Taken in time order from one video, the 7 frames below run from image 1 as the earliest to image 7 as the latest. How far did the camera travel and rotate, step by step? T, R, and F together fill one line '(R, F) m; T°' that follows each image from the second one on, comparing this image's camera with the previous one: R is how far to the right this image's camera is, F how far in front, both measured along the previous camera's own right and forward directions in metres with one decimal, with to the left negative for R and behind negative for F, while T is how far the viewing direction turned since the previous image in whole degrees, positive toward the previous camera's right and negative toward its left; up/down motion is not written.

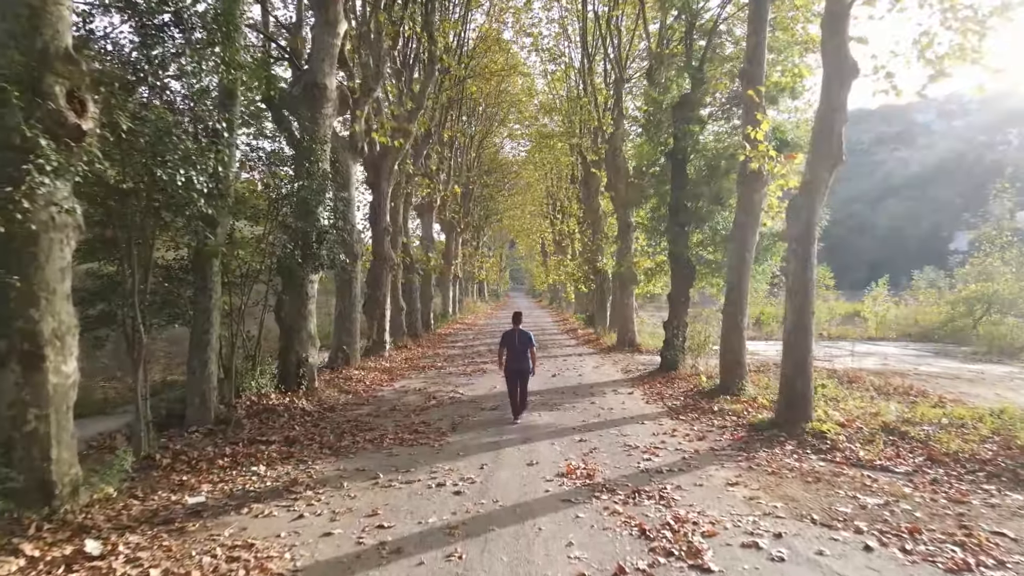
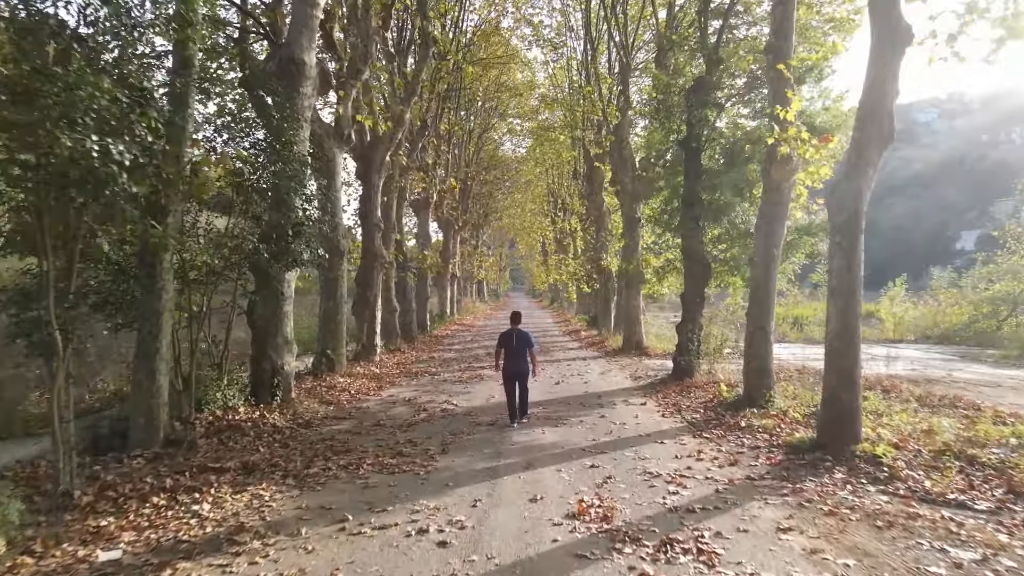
(0.0, +1.3) m; 0°
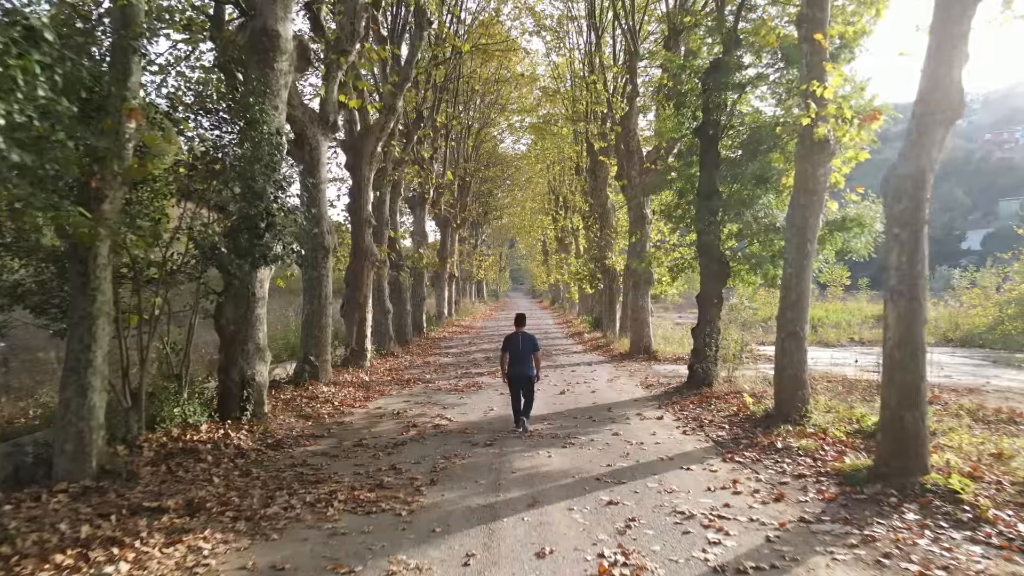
(0.0, +1.2) m; 0°
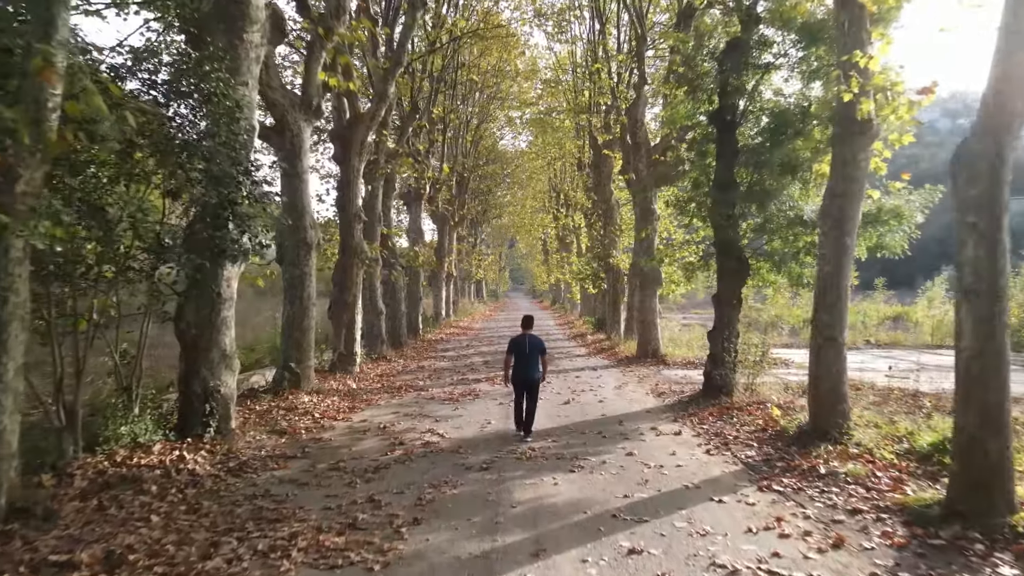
(0.0, +1.1) m; 0°
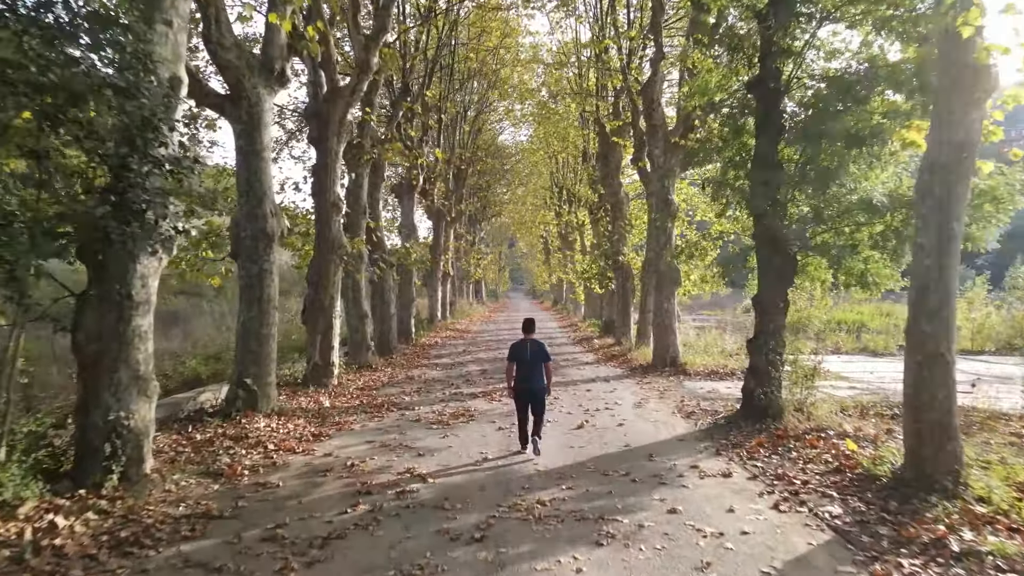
(0.0, +2.0) m; 0°
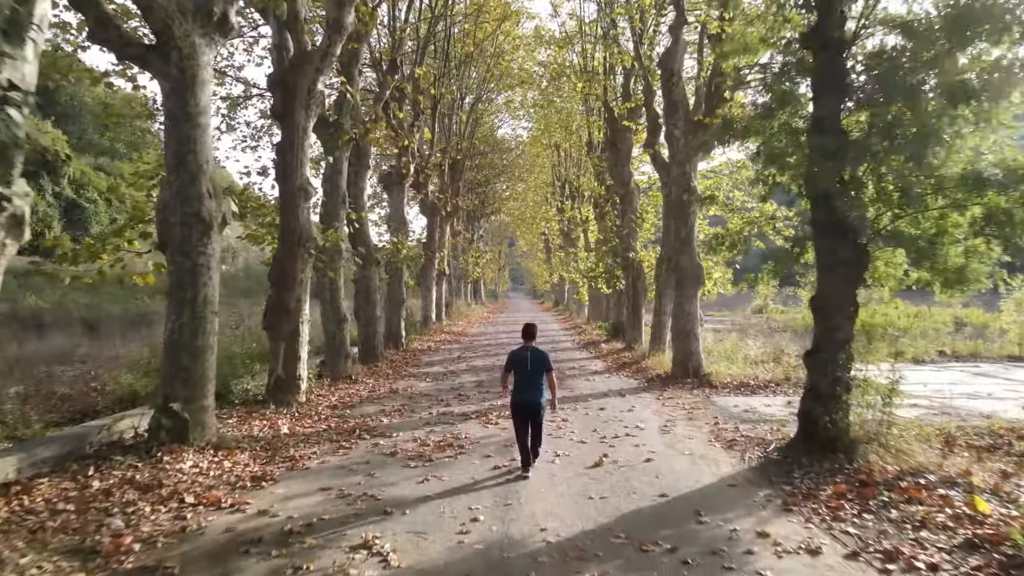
(0.0, +2.1) m; 0°
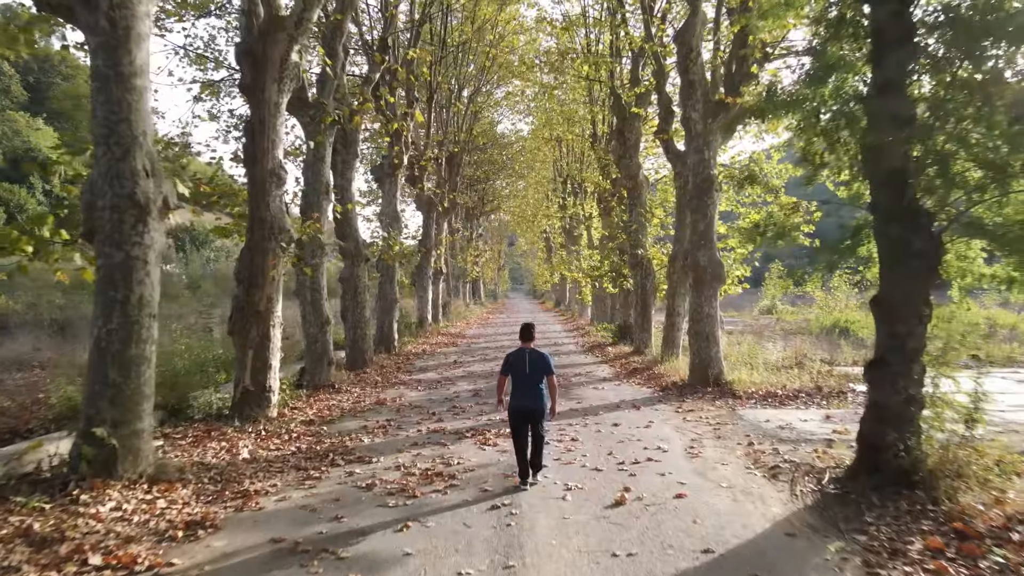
(0.0, +1.4) m; 0°
